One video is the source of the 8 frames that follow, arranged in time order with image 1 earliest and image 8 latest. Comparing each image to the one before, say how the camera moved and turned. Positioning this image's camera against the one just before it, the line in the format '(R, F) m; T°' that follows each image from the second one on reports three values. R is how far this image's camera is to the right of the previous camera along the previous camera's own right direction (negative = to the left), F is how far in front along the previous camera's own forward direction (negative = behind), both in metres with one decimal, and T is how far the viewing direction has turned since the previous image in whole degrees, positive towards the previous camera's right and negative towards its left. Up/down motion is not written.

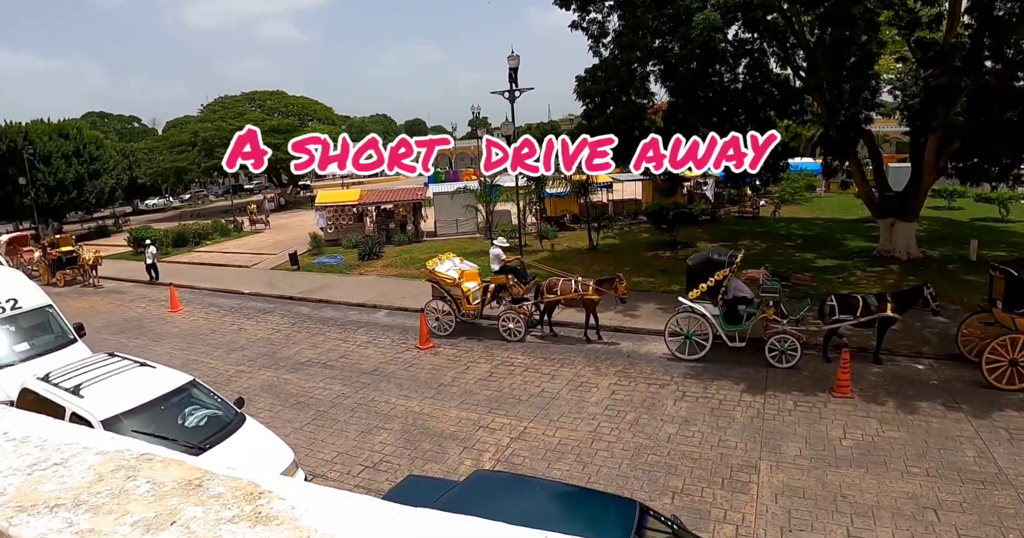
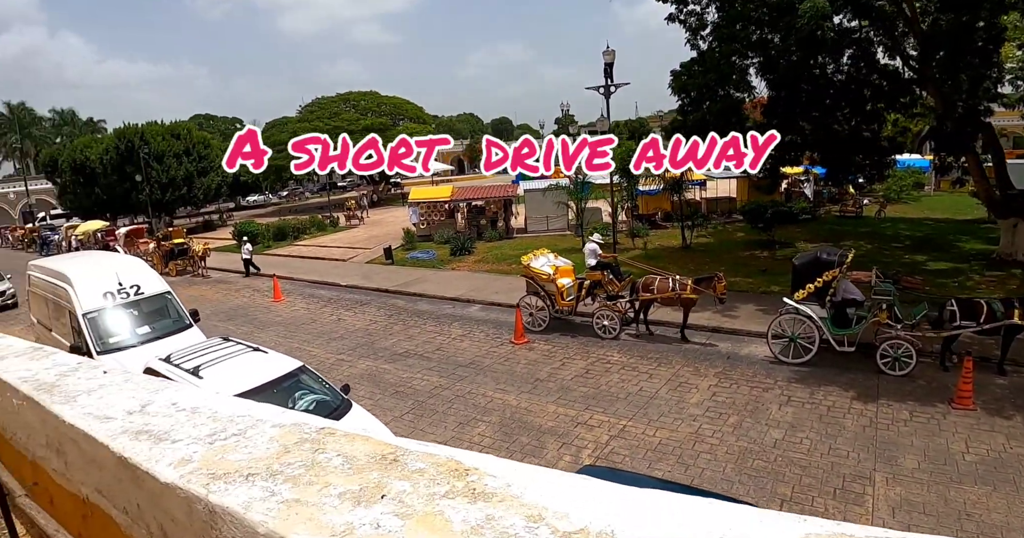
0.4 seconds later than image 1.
(-0.8, +0.3) m; -7°
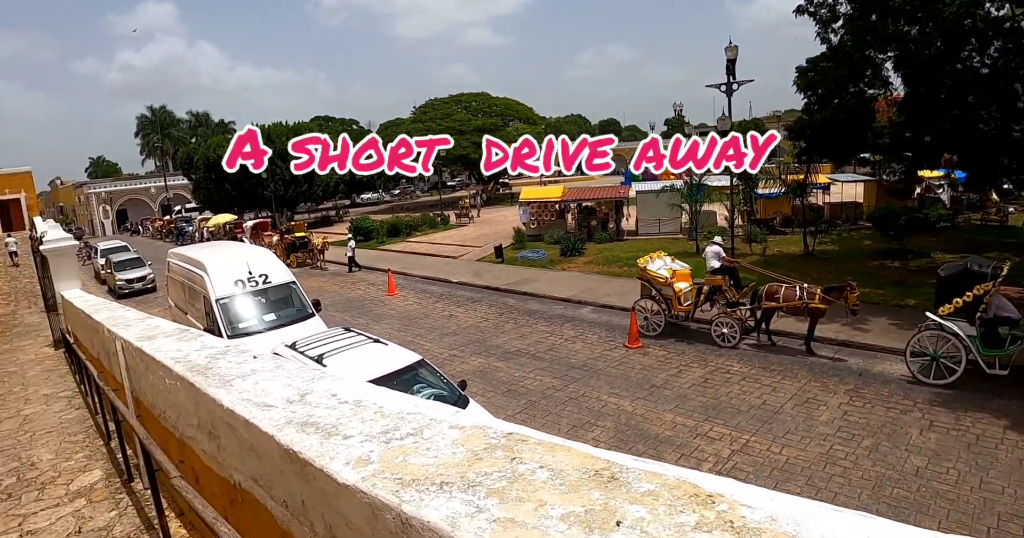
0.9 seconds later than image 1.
(-0.7, +0.5) m; -9°
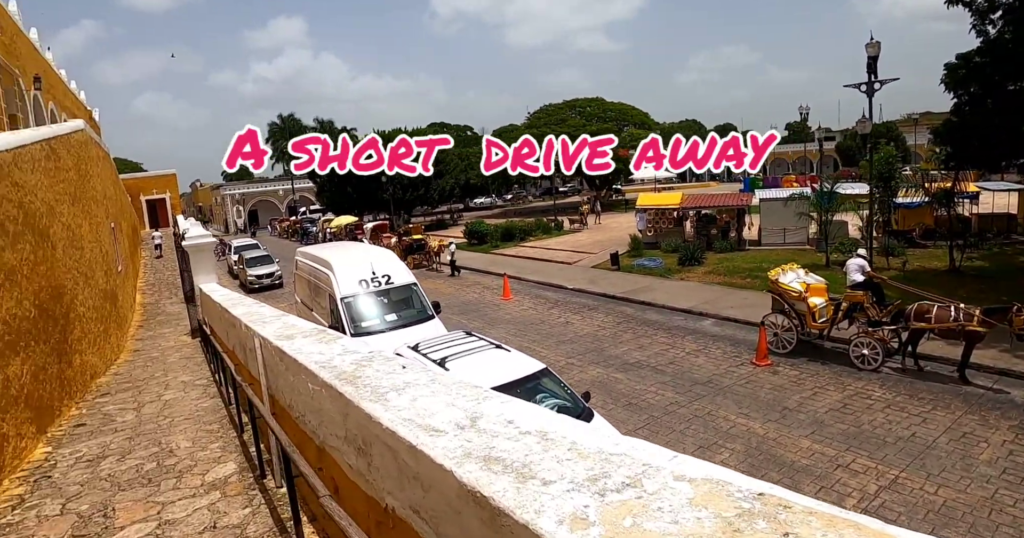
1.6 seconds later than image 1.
(-0.6, +0.8) m; -9°
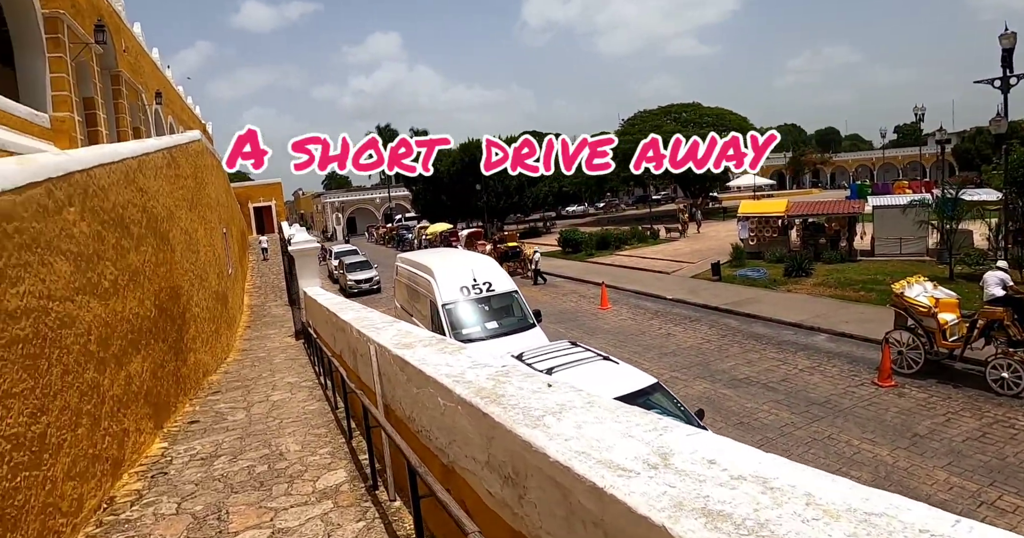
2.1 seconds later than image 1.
(-0.5, +0.5) m; -8°
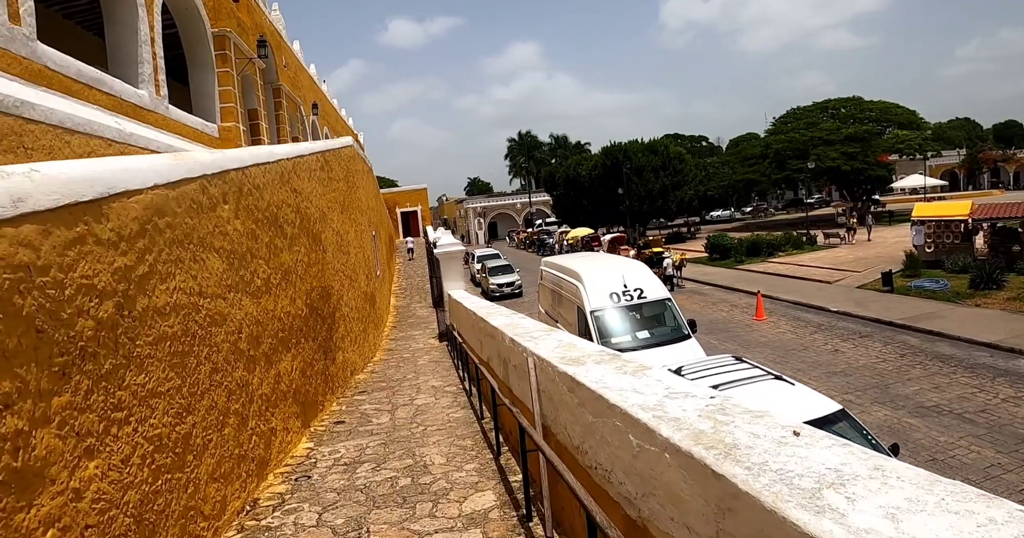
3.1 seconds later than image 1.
(-0.3, +0.8) m; -13°
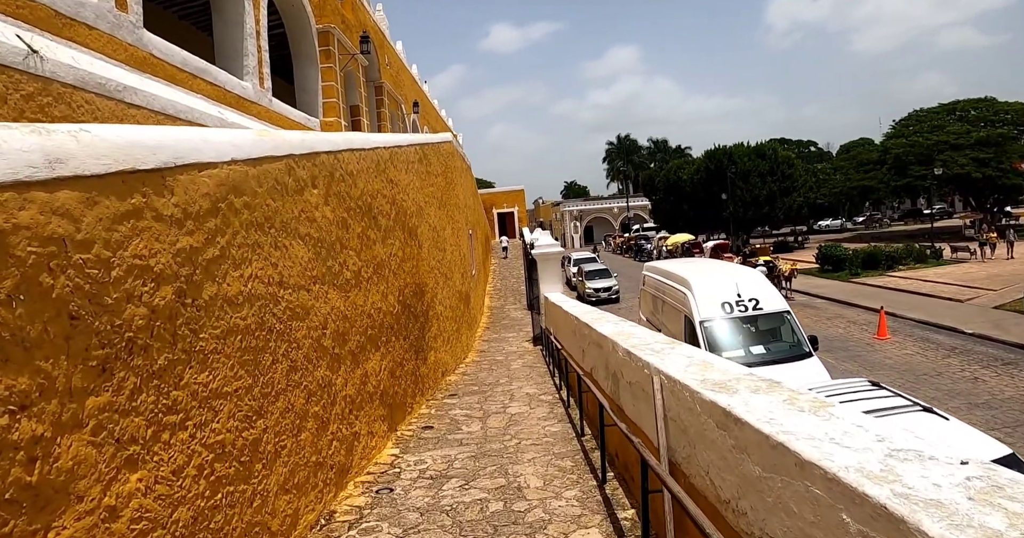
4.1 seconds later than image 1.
(-0.2, +0.7) m; -9°
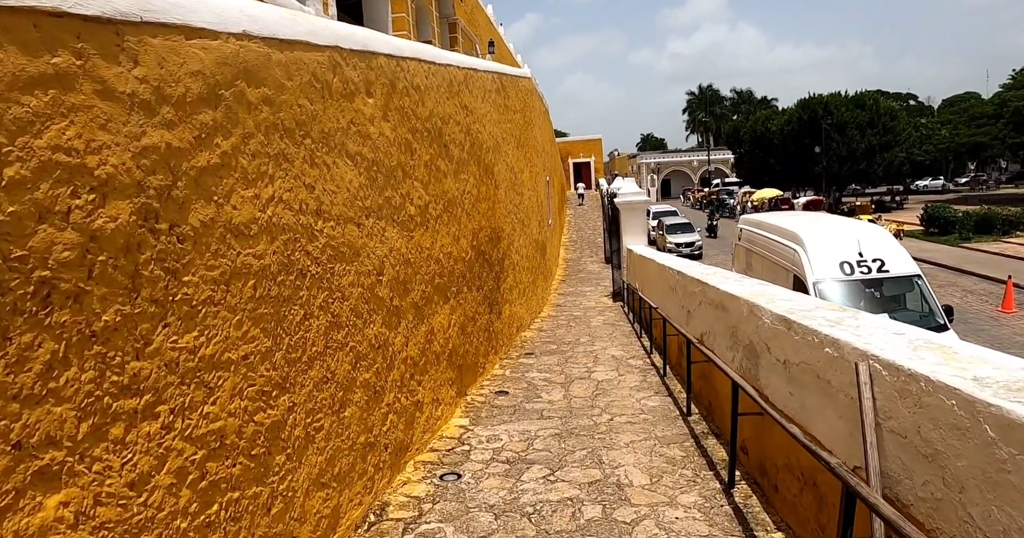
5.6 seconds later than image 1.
(-0.2, +1.1) m; -7°
